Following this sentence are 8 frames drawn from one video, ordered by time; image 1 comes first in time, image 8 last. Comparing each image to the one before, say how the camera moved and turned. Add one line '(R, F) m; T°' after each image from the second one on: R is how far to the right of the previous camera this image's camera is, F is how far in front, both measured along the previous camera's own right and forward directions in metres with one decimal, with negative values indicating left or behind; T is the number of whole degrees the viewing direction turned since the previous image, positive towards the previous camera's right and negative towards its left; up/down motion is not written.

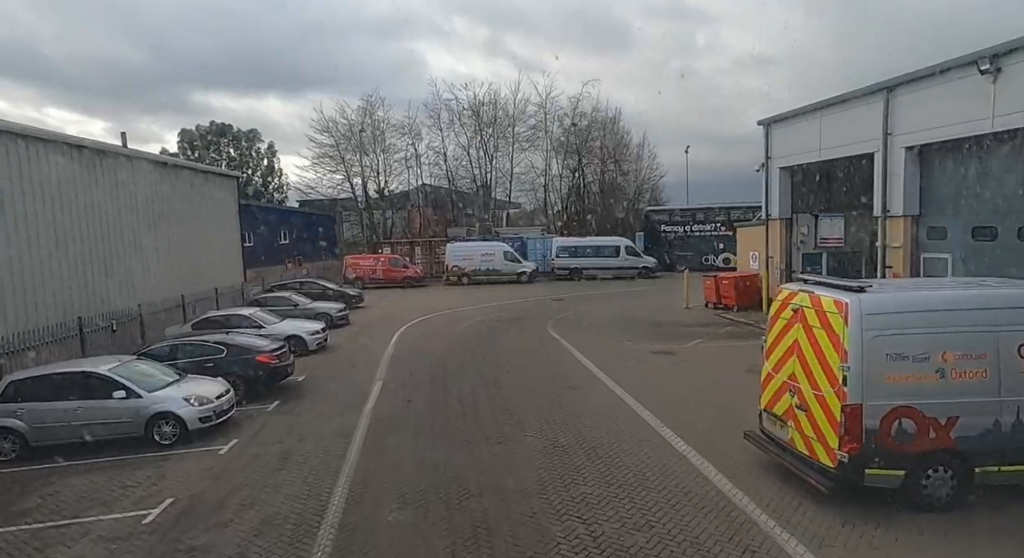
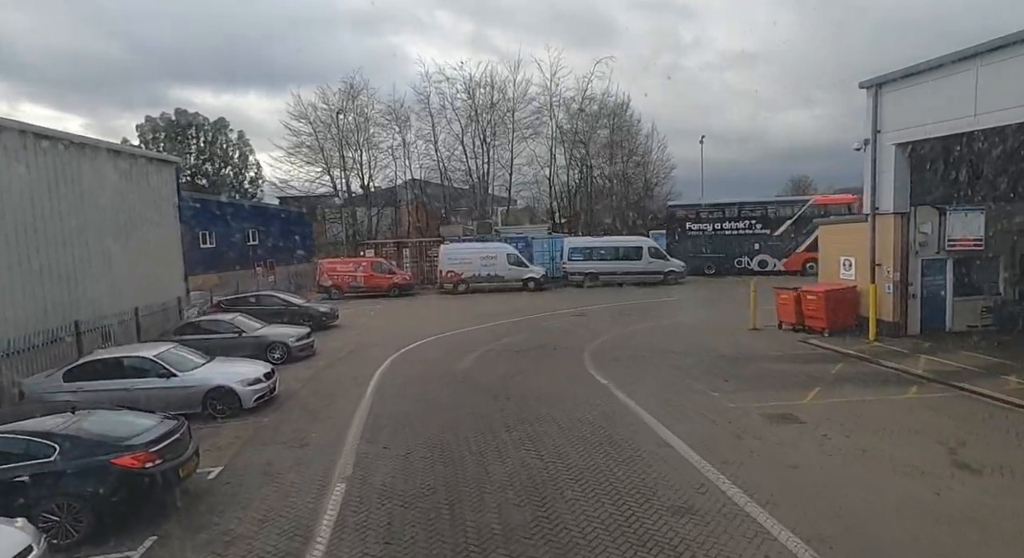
(-0.7, +4.5) m; +1°
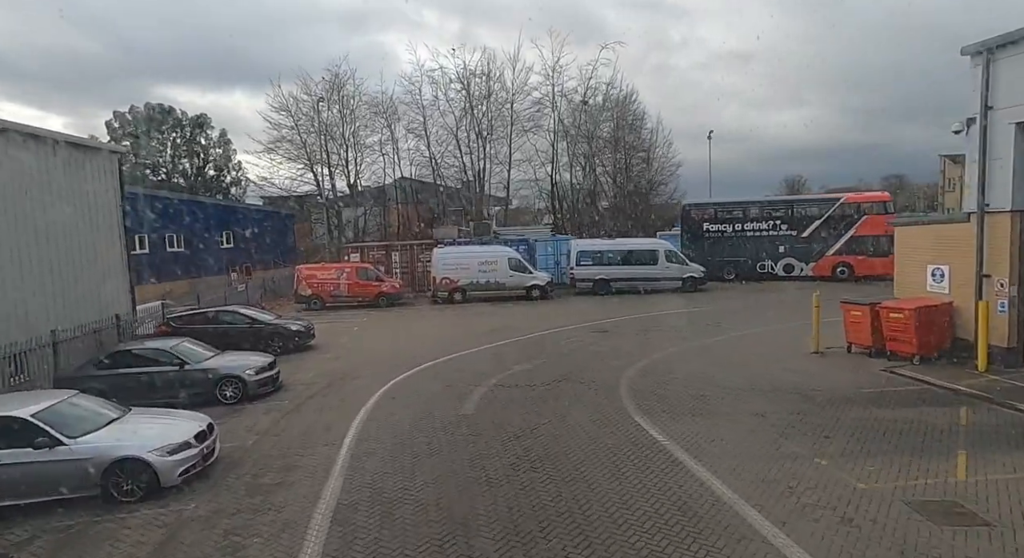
(-0.5, +2.8) m; +1°
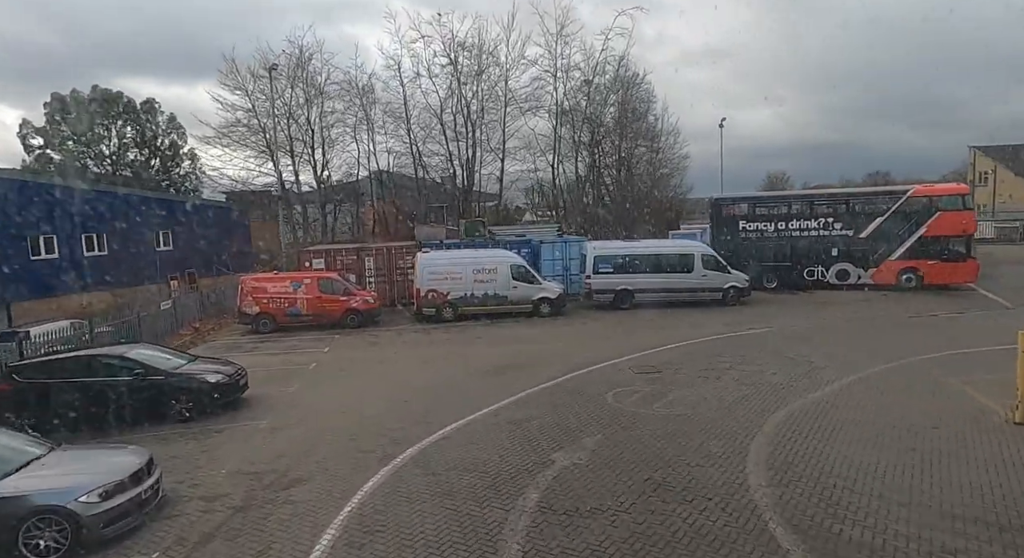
(-0.9, +4.8) m; +2°
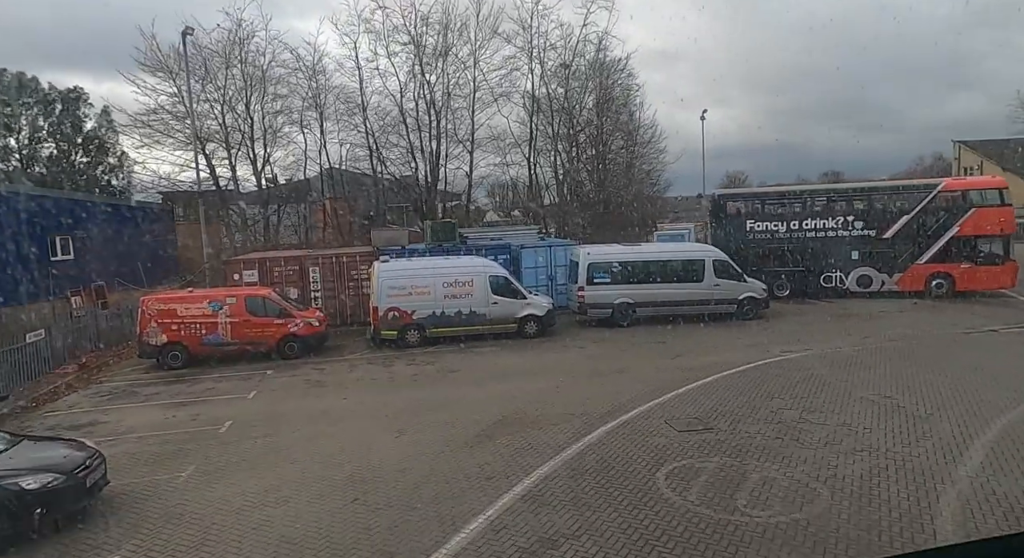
(-0.5, +3.5) m; +4°
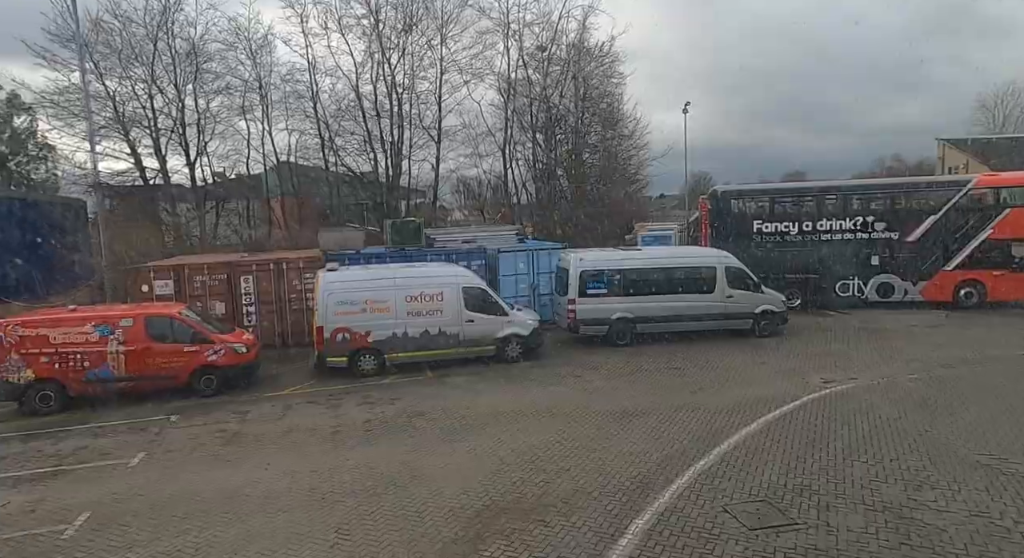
(-0.3, +3.0) m; +4°
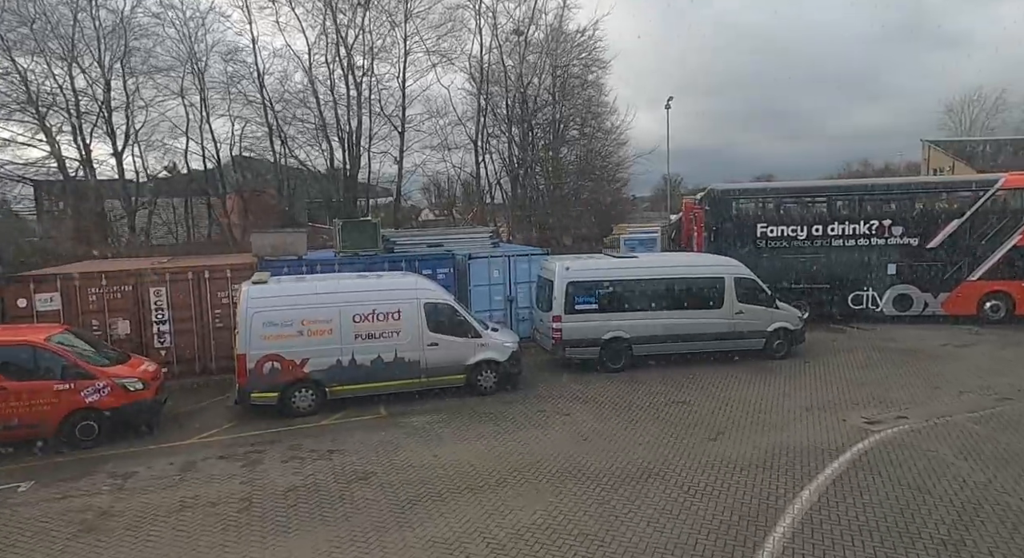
(0.0, +2.4) m; +3°
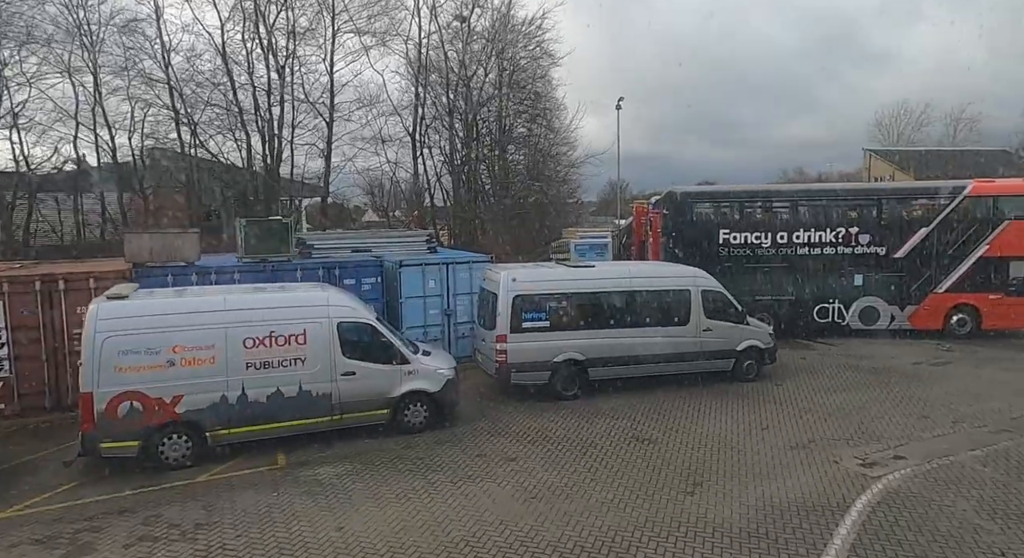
(+0.2, +1.9) m; +5°
